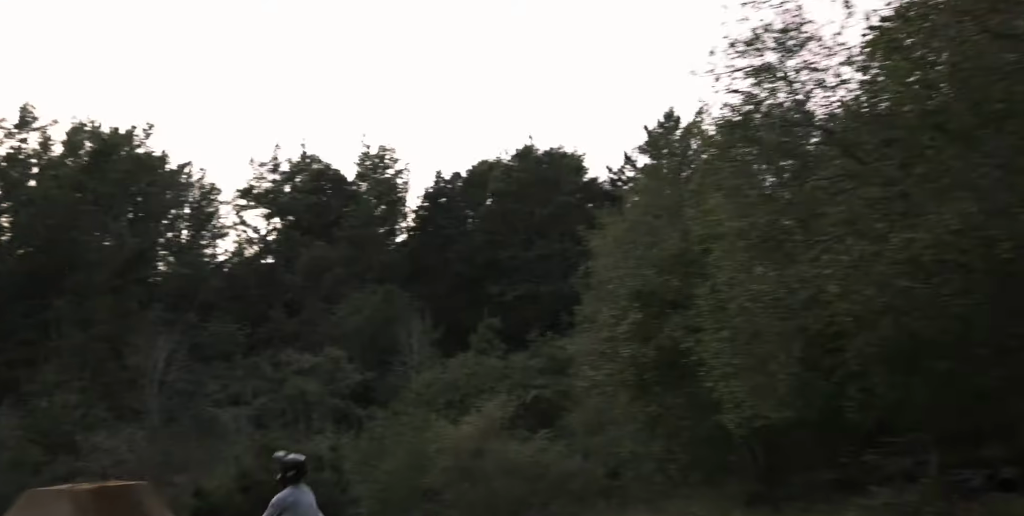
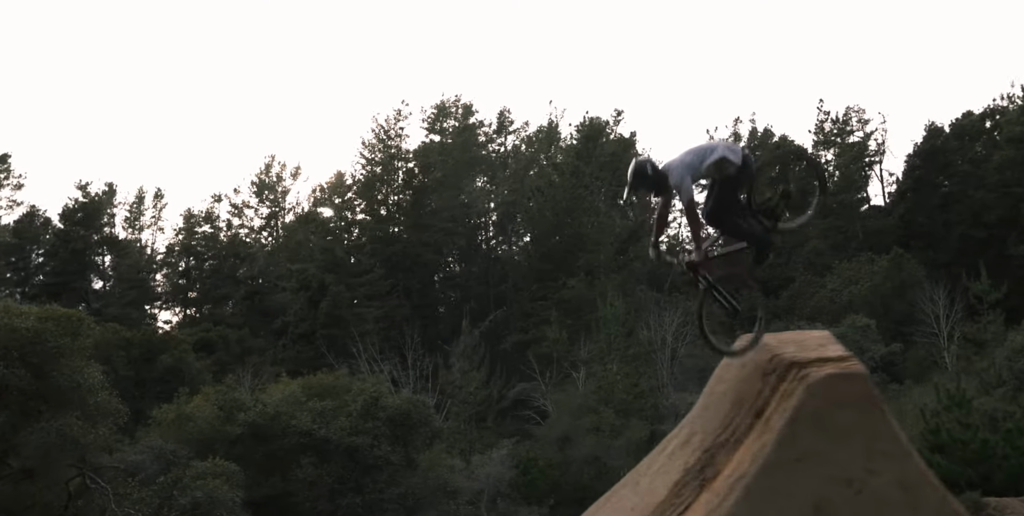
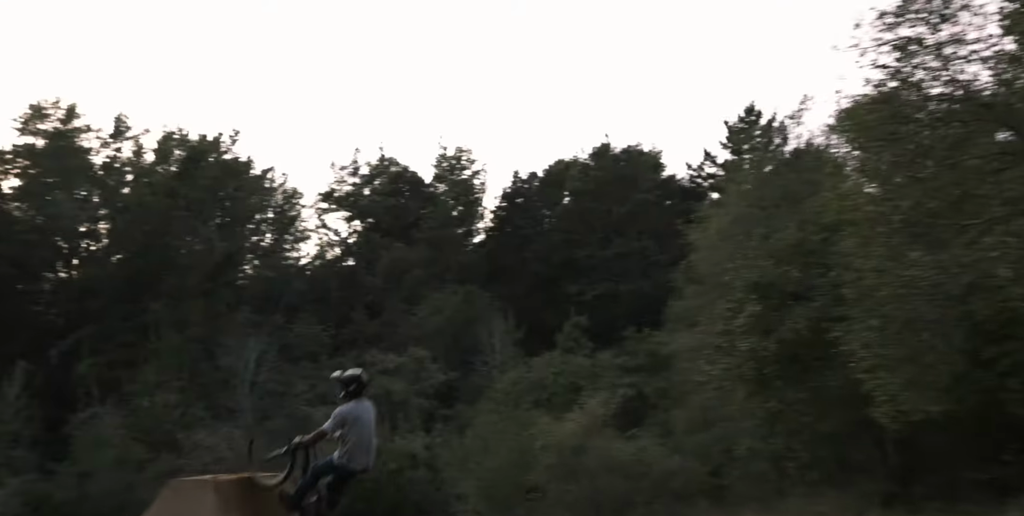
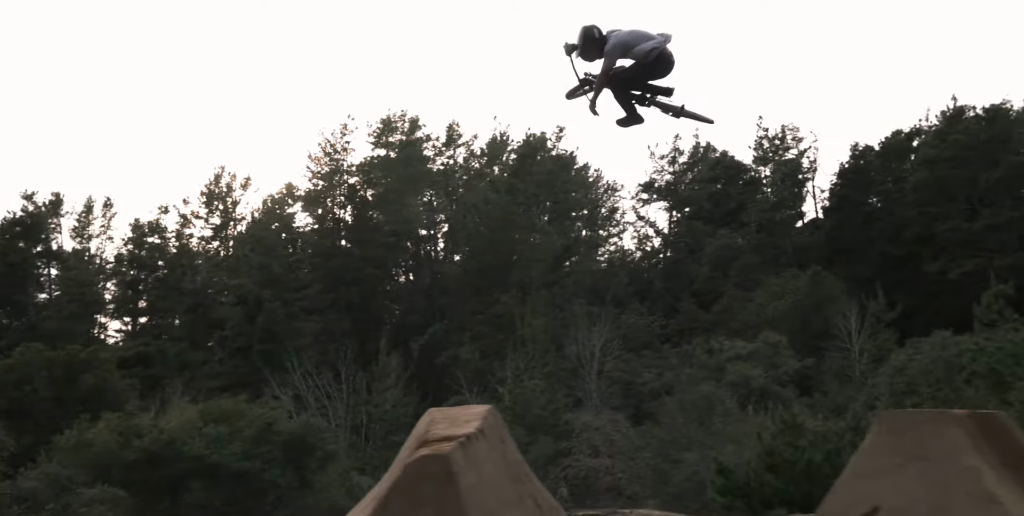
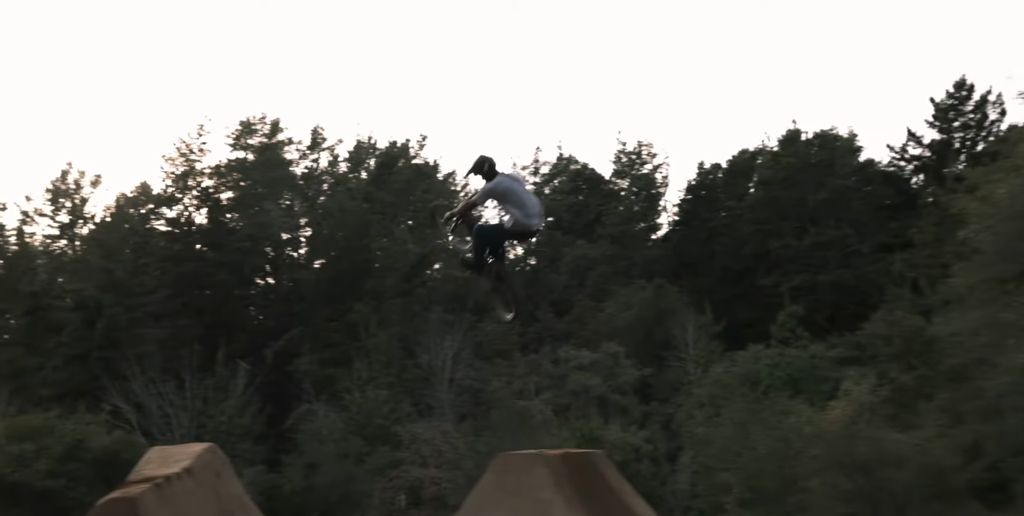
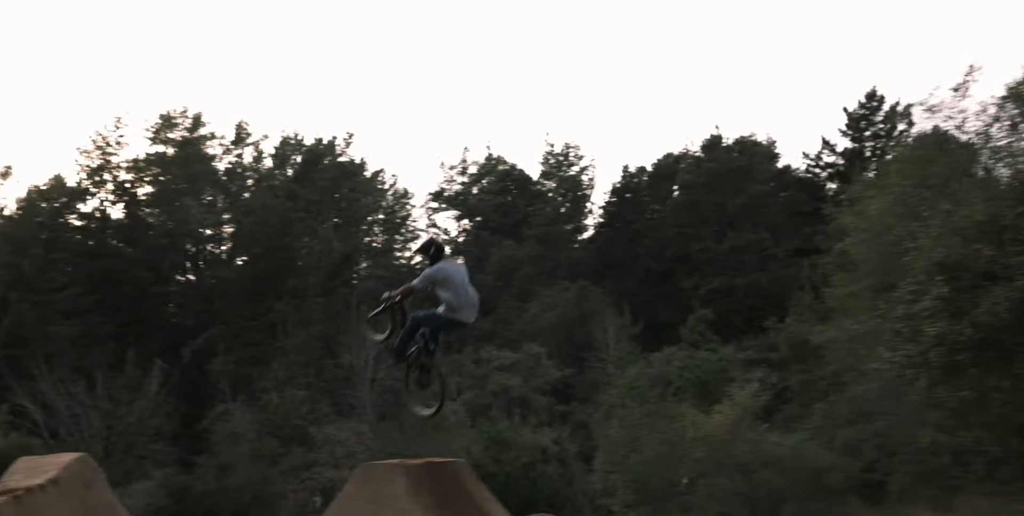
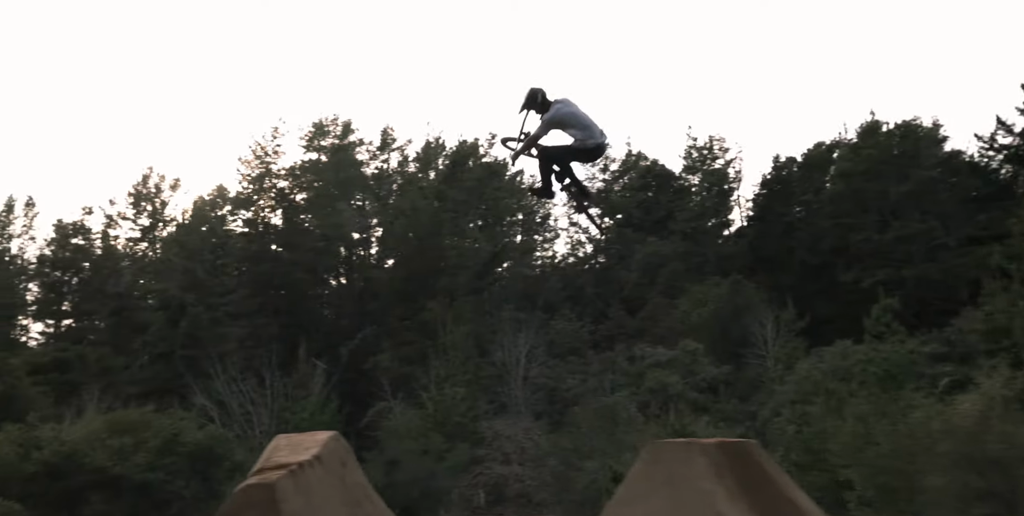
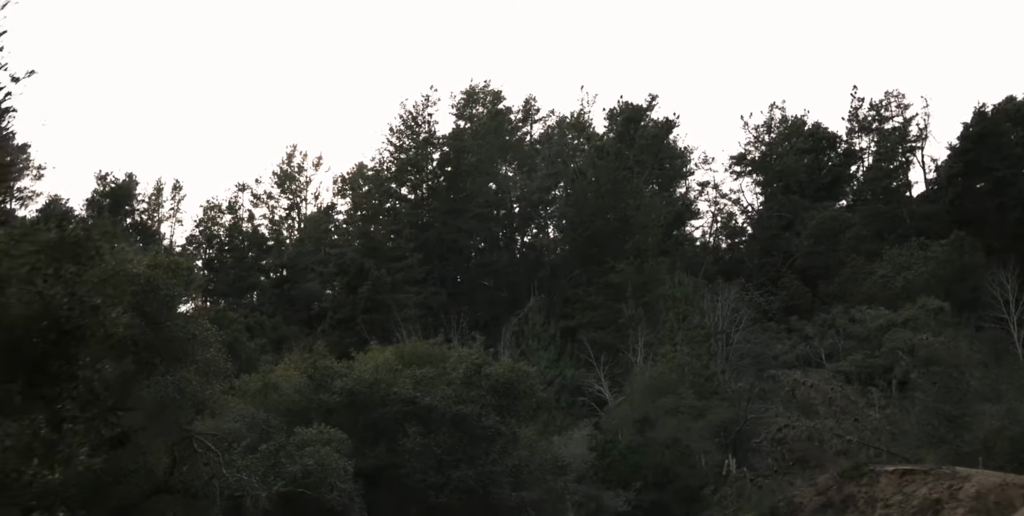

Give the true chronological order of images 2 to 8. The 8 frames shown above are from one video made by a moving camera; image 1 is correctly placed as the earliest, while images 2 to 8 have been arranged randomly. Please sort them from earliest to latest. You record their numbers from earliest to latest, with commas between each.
3, 6, 5, 7, 4, 2, 8
